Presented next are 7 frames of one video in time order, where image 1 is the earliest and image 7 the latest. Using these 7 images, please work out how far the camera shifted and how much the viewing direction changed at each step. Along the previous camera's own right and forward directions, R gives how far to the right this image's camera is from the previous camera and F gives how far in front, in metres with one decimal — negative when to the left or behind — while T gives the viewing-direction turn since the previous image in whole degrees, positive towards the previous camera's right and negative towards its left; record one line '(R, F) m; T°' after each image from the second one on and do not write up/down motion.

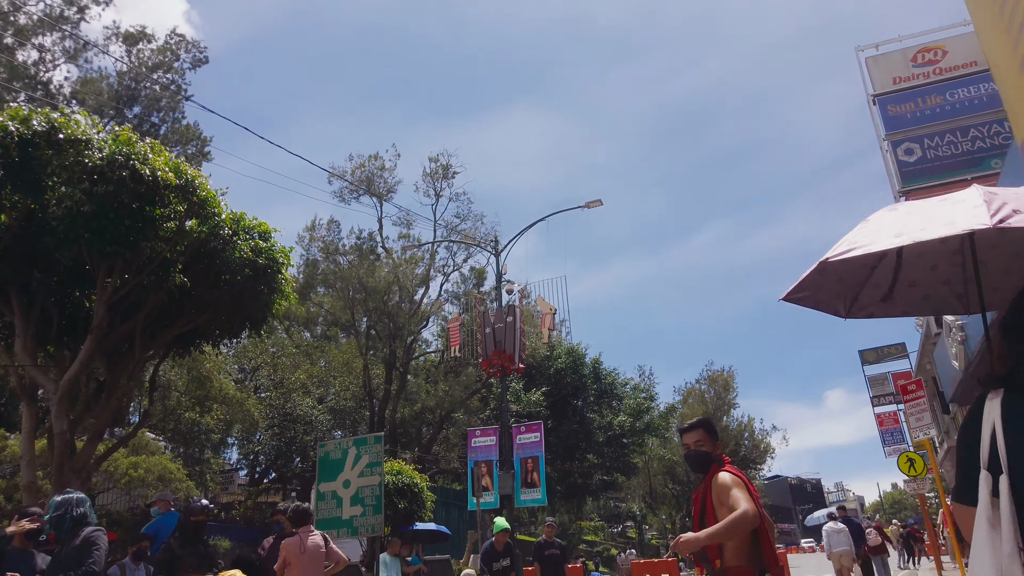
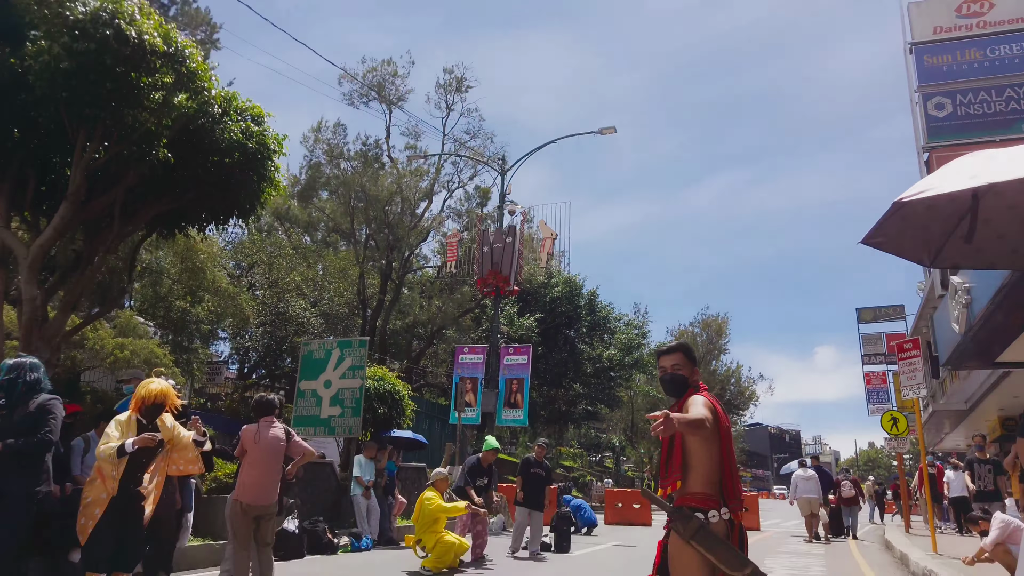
(+0.1, +0.3) m; 0°
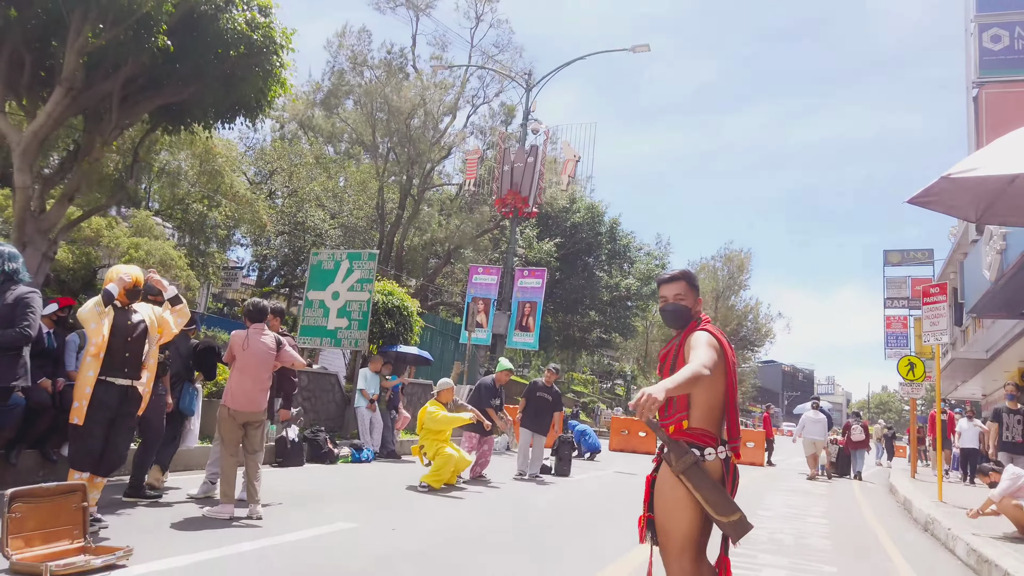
(+0.1, +0.4) m; -1°
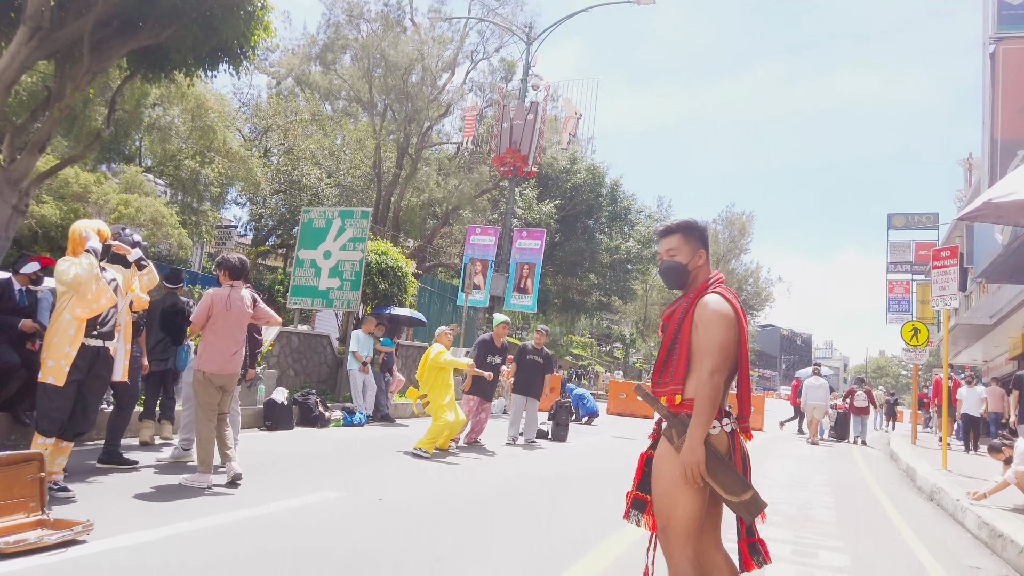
(0.0, +0.4) m; 0°
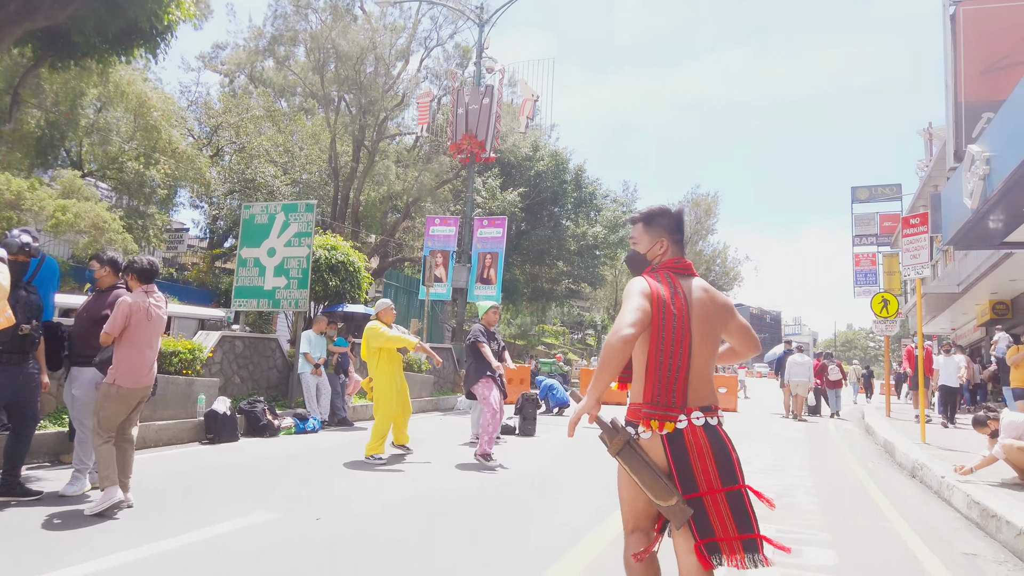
(+0.2, +0.6) m; +2°
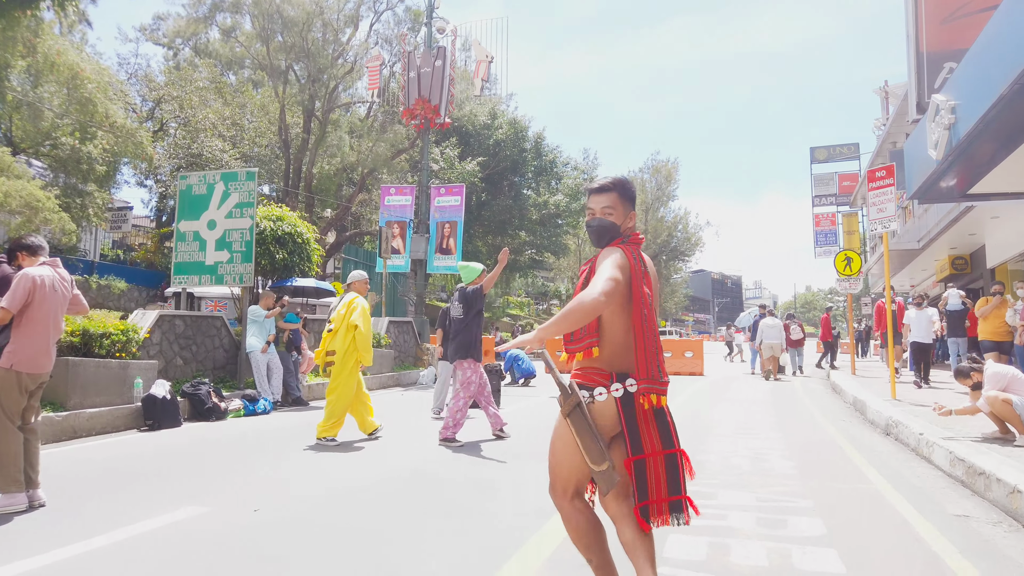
(+0.1, +0.5) m; +3°
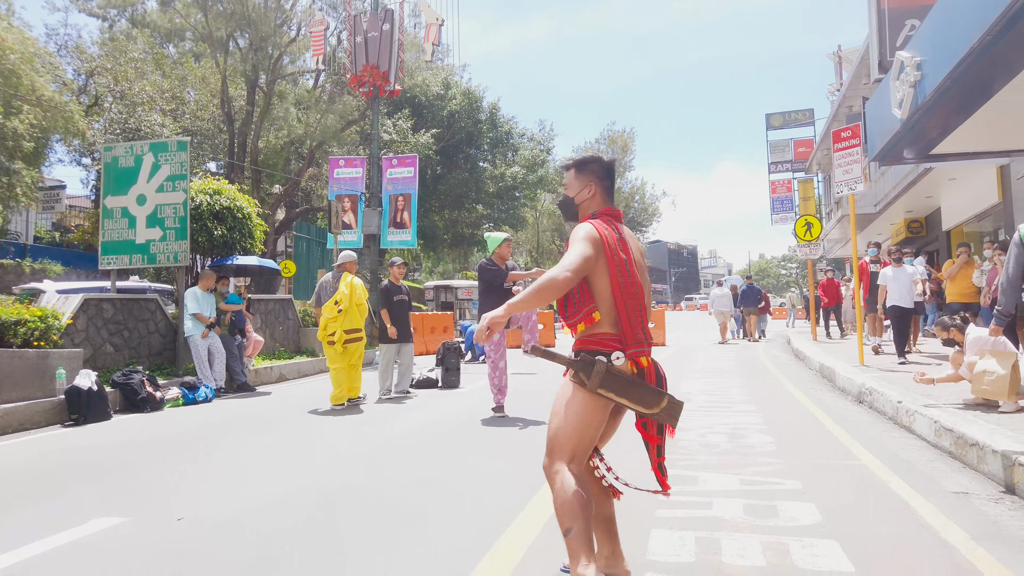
(0.0, +0.6) m; +3°
